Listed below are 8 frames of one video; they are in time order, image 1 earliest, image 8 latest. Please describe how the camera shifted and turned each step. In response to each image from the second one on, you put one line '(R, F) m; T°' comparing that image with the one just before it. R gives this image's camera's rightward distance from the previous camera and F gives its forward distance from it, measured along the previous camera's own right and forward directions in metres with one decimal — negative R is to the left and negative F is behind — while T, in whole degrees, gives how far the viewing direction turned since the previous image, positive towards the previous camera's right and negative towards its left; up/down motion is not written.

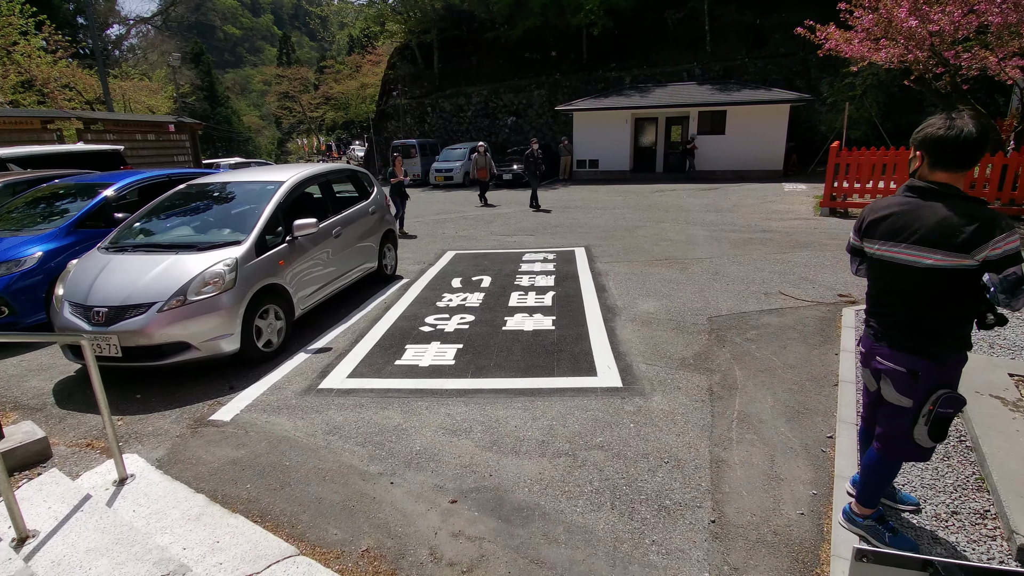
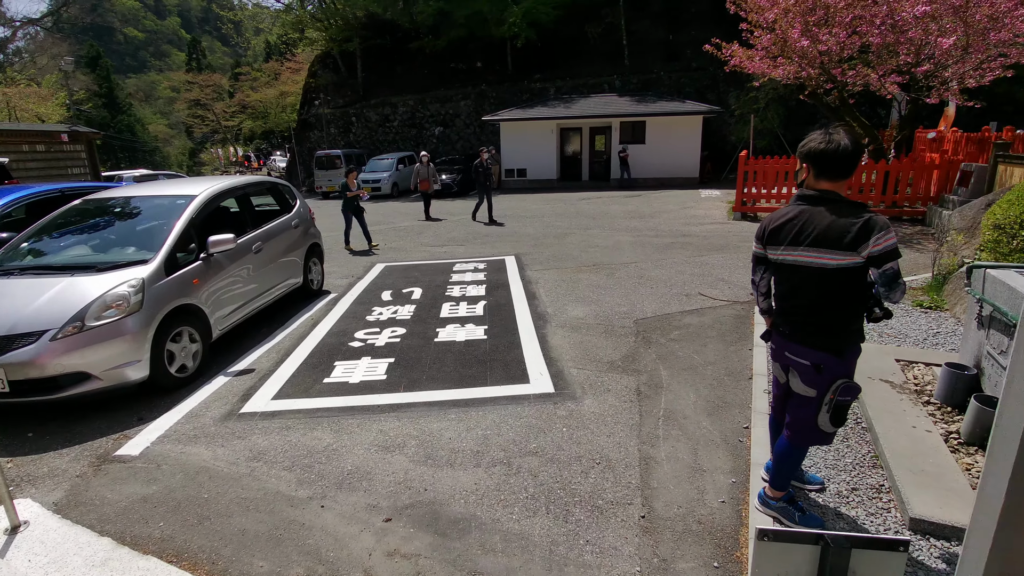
(0.0, 0.0) m; +7°
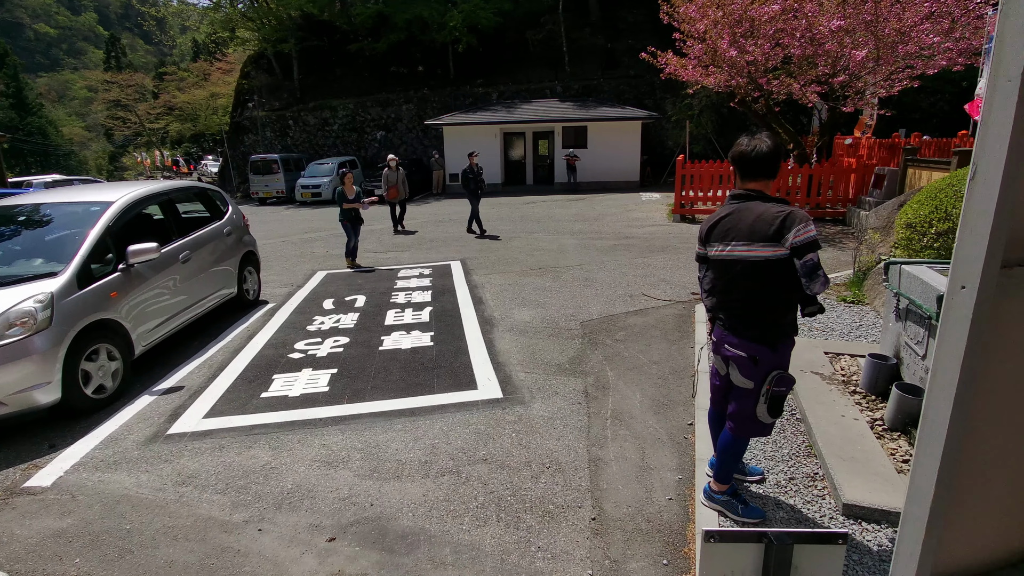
(0.0, 0.0) m; +6°
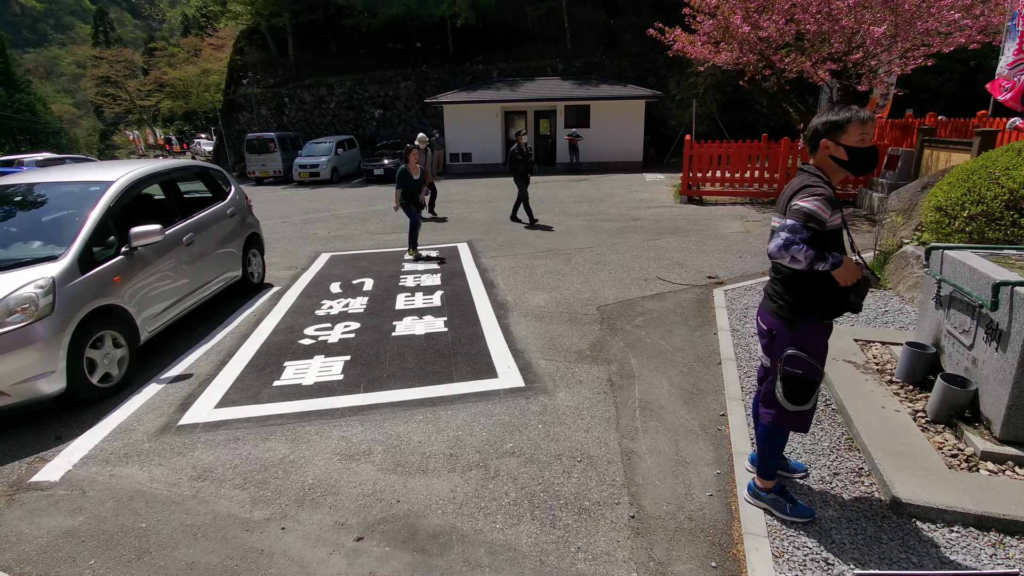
(-0.2, +0.2) m; 0°
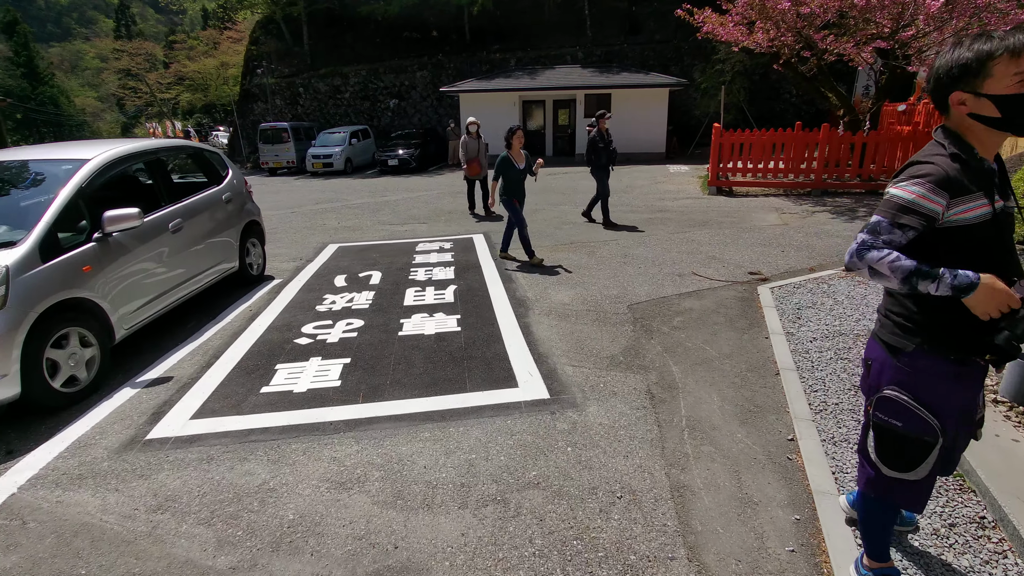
(-0.1, +0.6) m; -2°
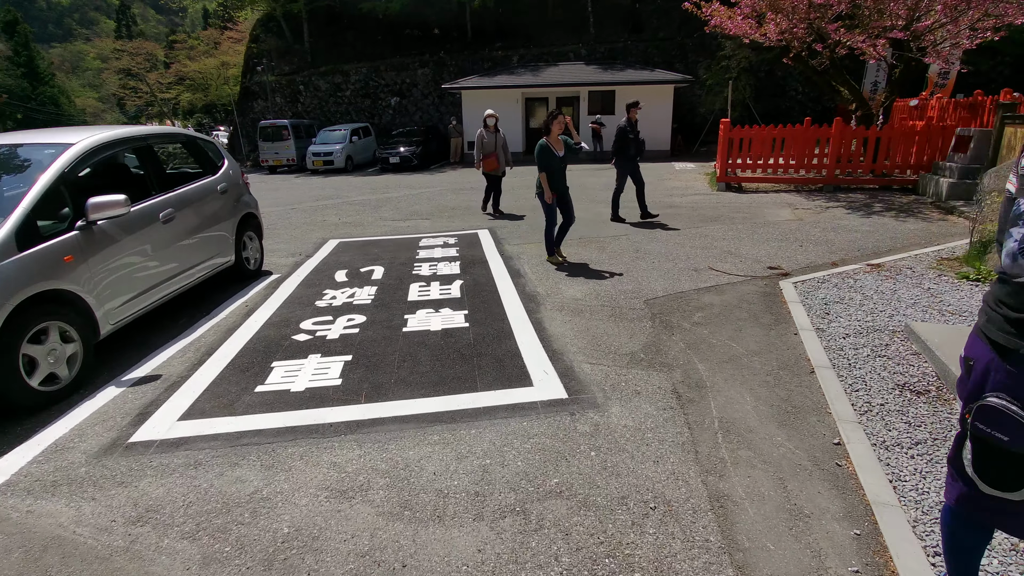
(-0.1, +0.3) m; 0°
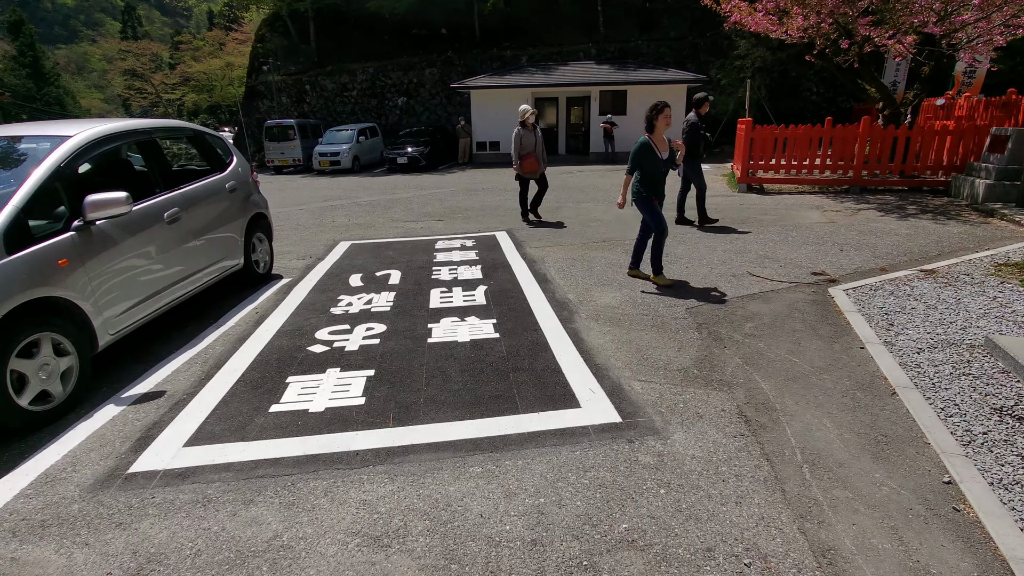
(-0.2, +0.4) m; 0°
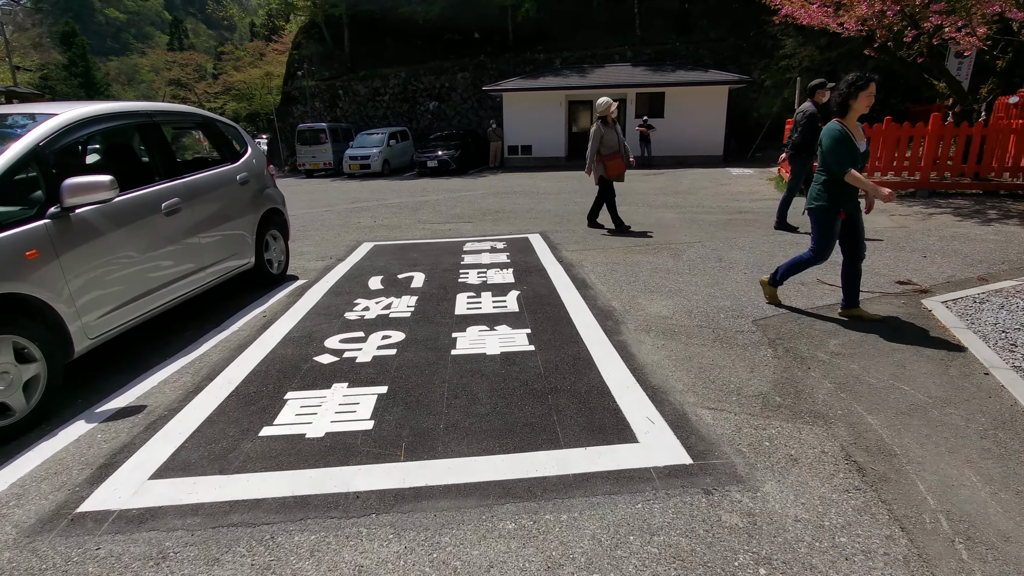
(-0.1, +0.6) m; -3°
